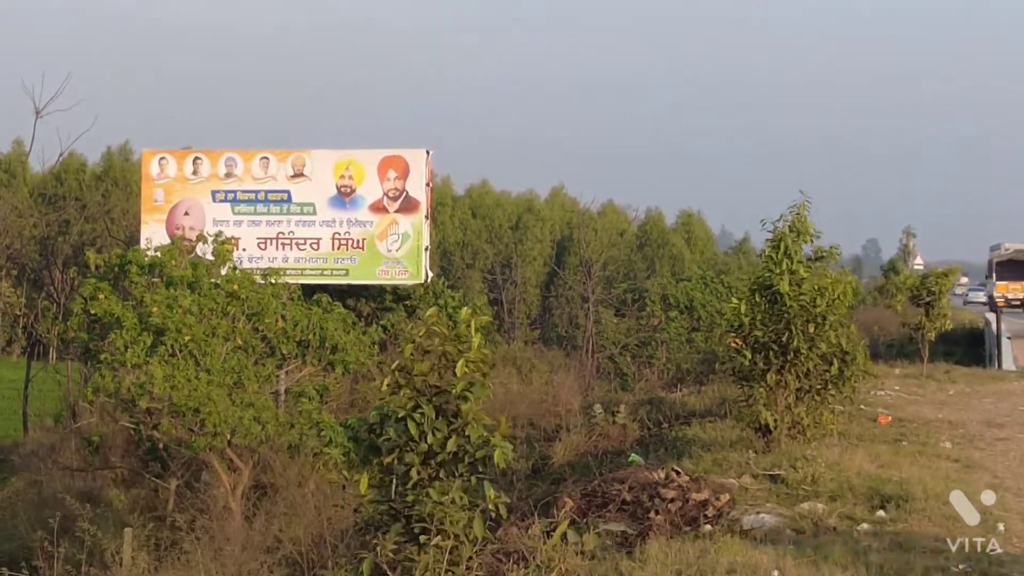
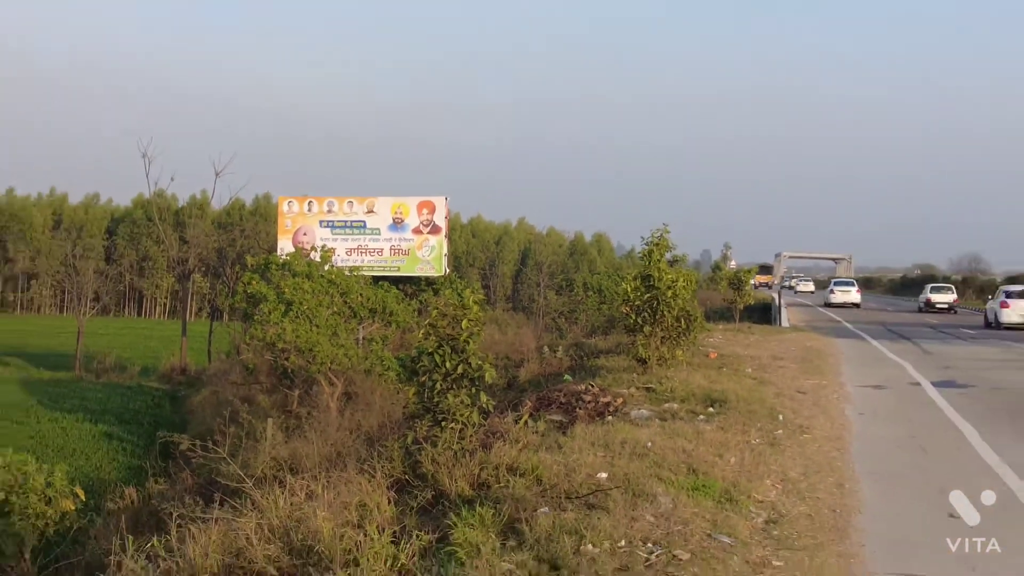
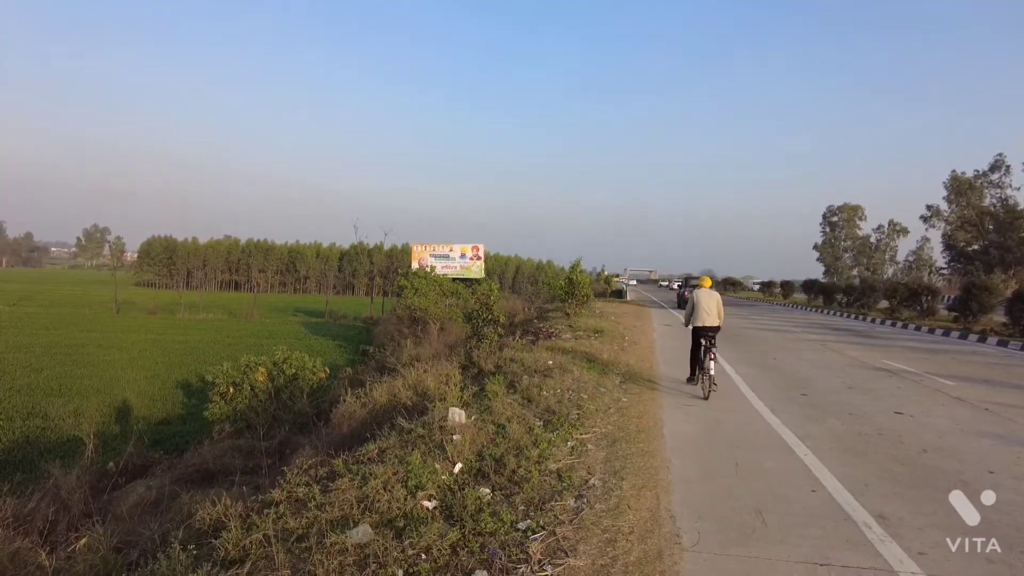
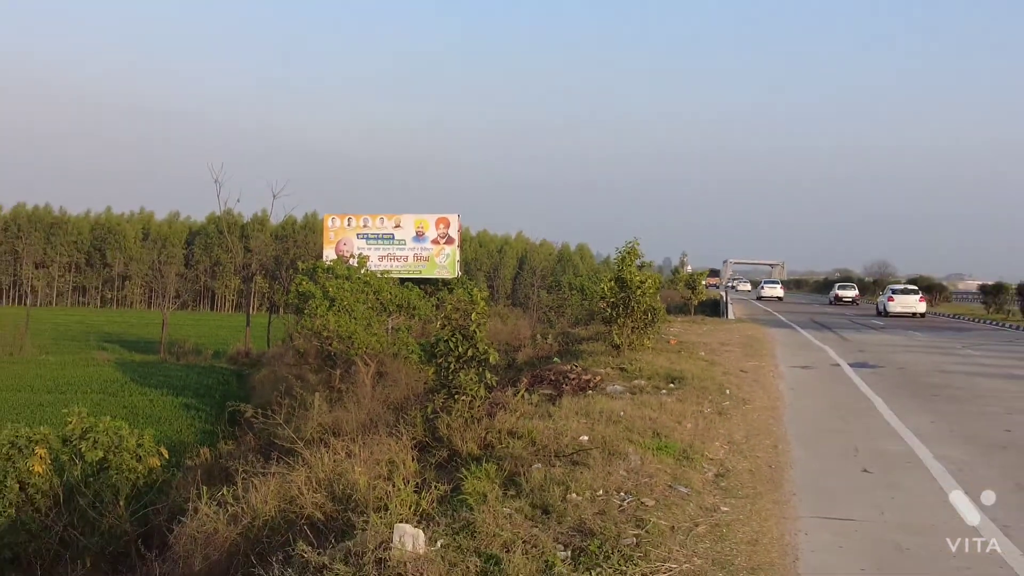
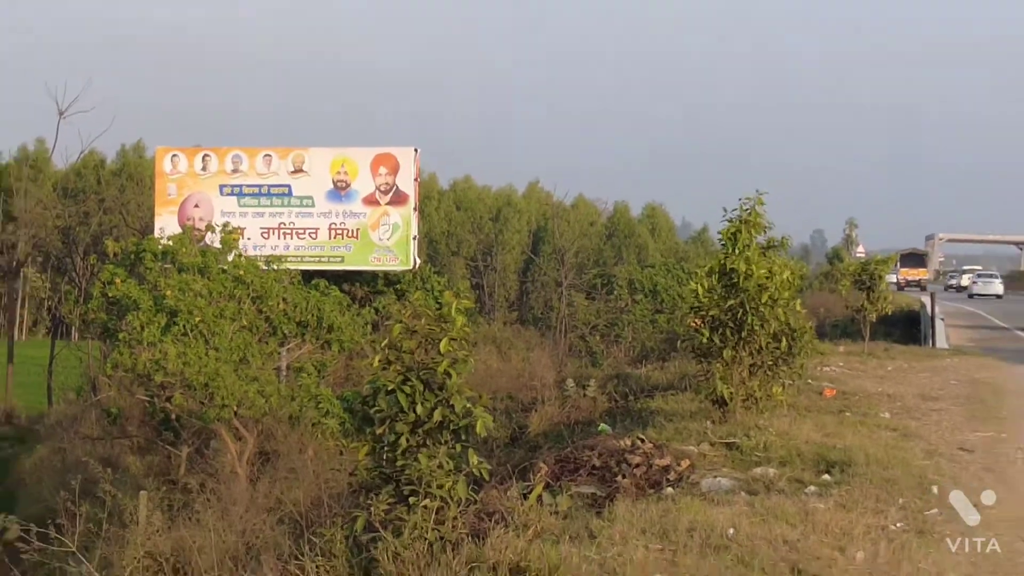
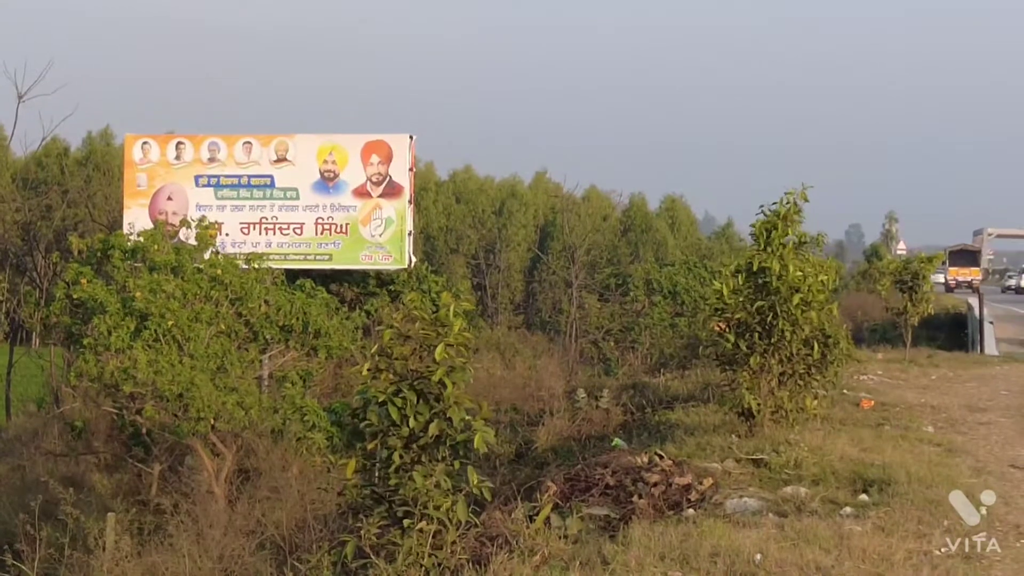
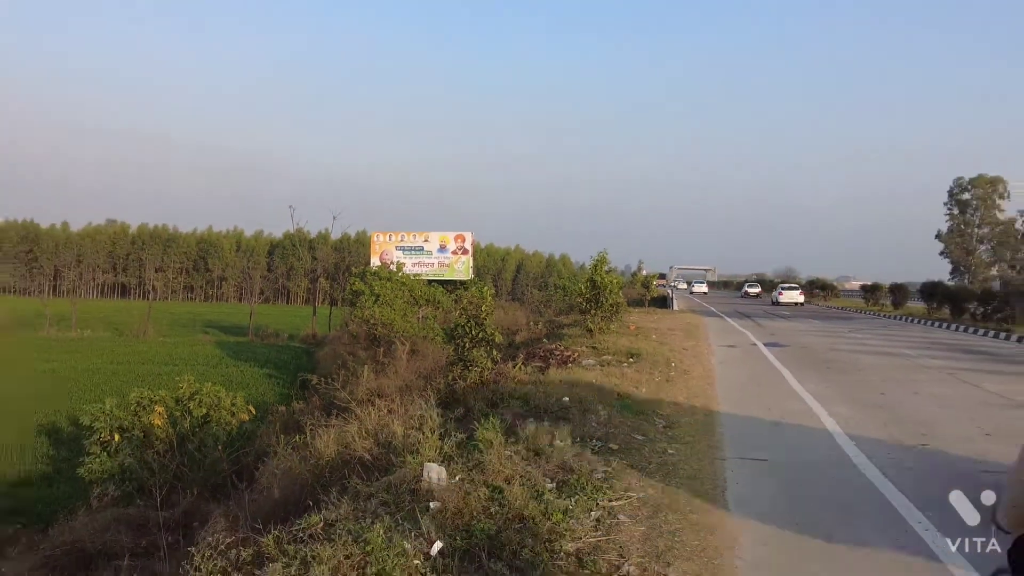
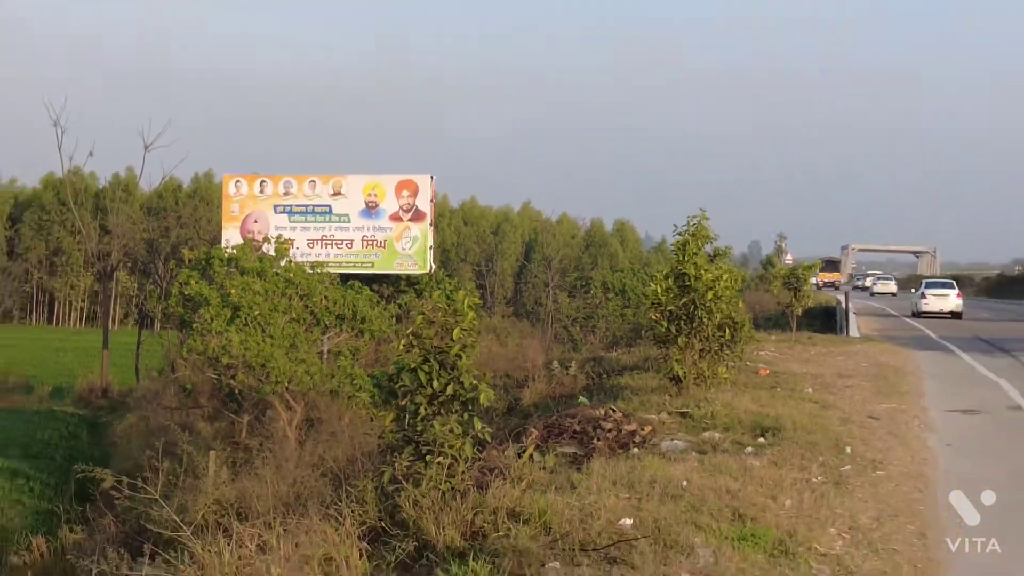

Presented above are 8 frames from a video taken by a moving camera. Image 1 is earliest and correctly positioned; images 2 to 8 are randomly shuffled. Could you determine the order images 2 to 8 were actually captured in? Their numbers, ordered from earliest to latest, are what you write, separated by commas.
6, 5, 8, 2, 4, 7, 3
